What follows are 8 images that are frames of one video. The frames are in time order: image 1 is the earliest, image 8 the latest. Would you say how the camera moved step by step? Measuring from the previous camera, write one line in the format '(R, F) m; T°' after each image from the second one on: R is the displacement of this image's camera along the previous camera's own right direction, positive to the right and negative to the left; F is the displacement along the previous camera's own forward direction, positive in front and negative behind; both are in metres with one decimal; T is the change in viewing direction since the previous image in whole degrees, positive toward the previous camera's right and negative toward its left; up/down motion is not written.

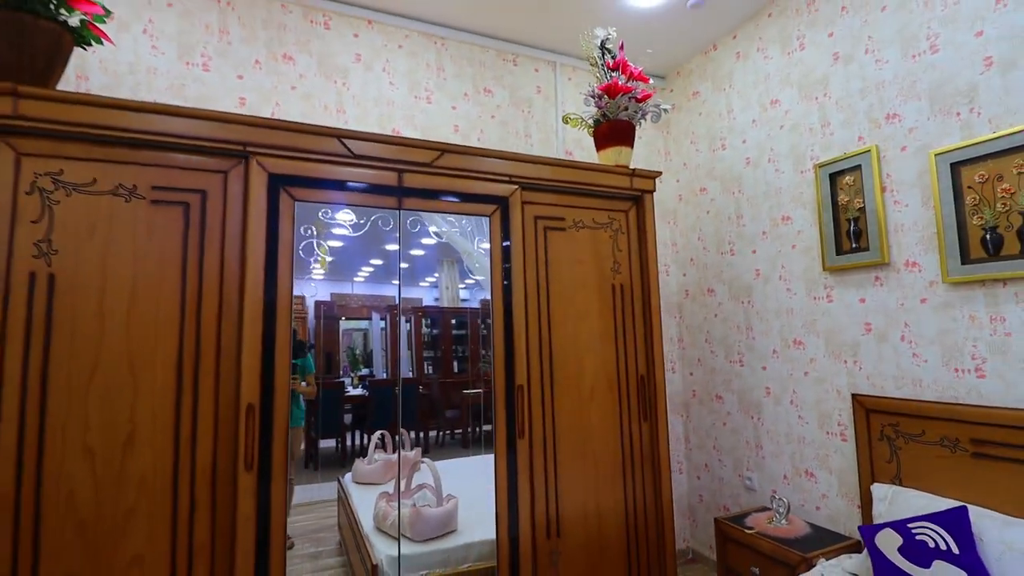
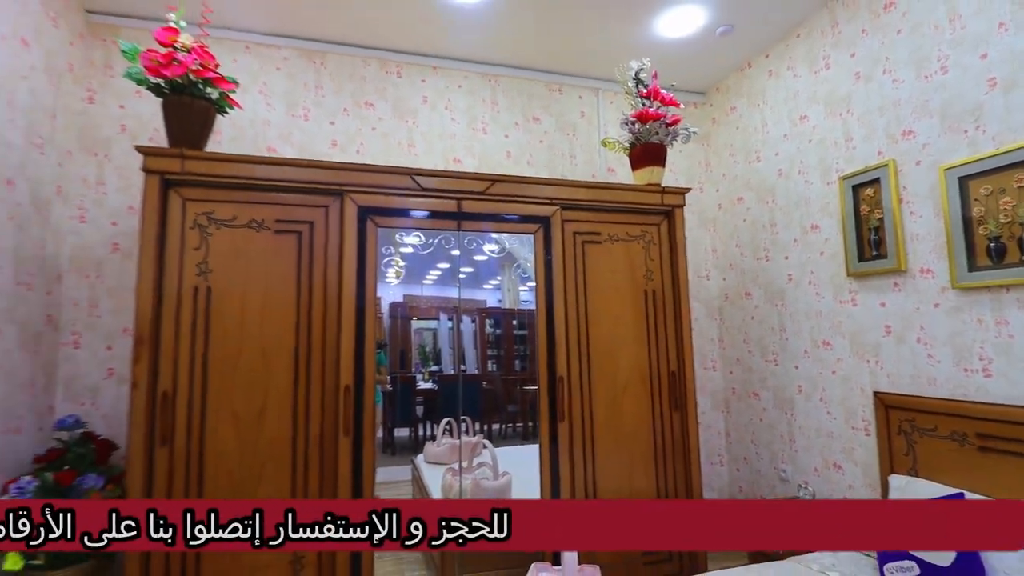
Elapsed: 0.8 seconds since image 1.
(+0.1, -0.3) m; -8°
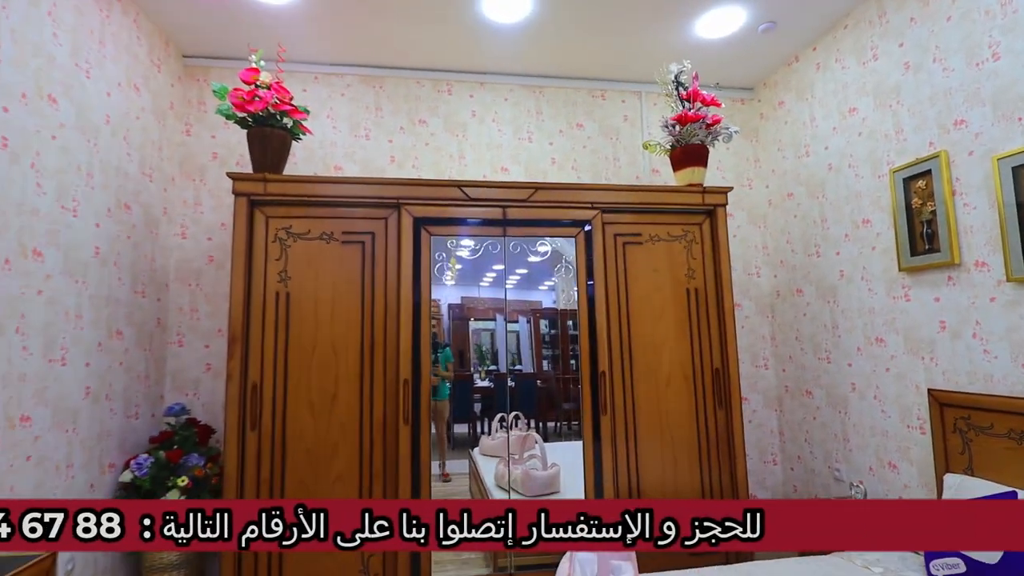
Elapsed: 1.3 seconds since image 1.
(+0.1, -0.1) m; -7°
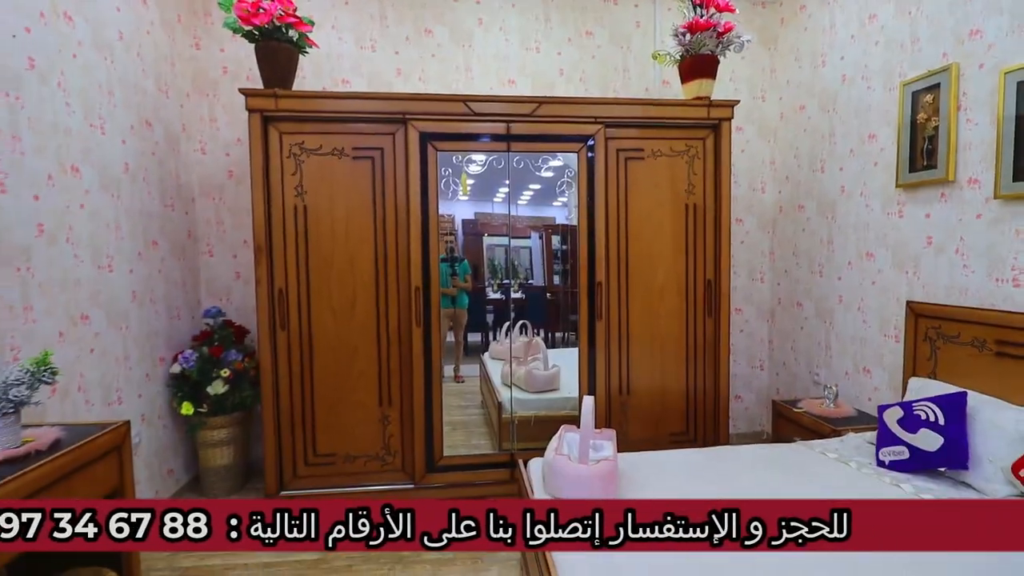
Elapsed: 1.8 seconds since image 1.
(+0.1, -0.1) m; -2°
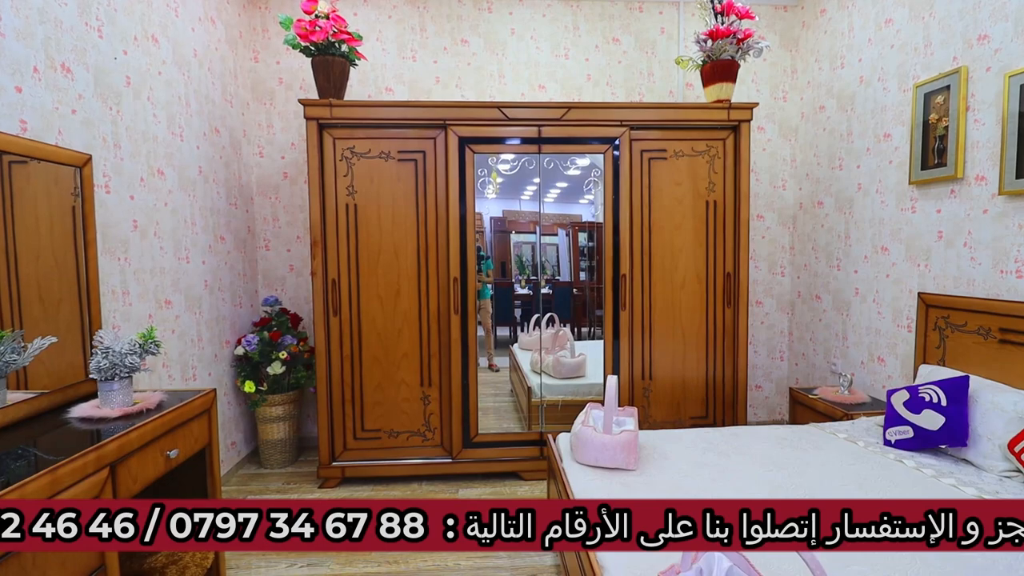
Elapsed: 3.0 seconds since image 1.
(0.0, -0.2) m; -3°
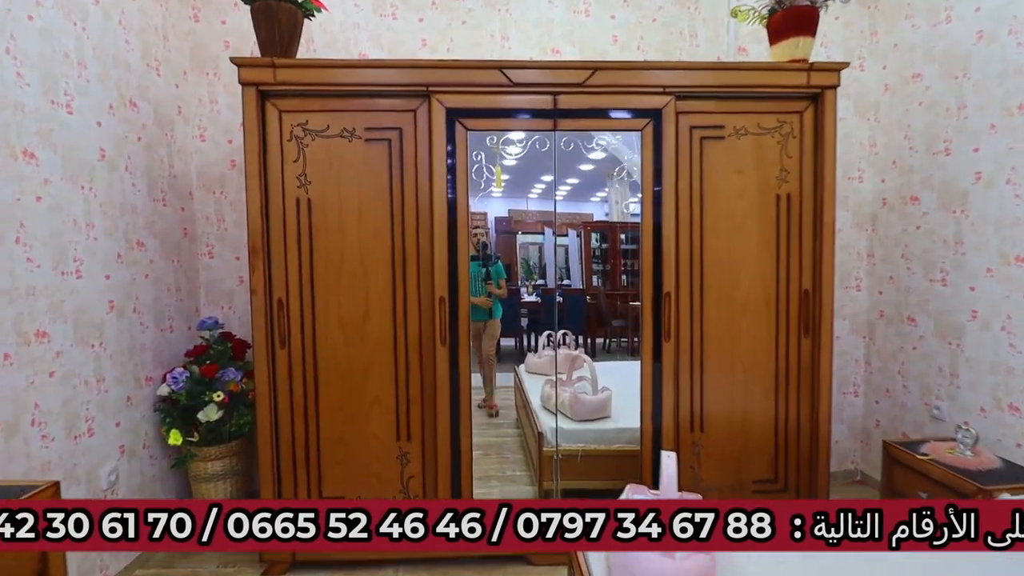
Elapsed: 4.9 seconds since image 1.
(0.0, +0.6) m; -1°
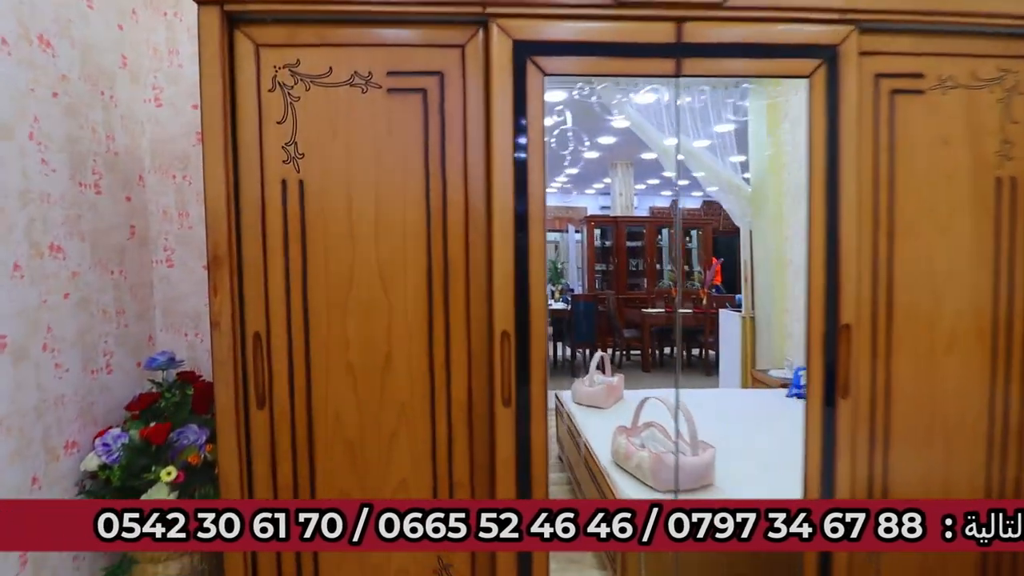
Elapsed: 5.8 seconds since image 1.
(-0.2, +0.6) m; 0°
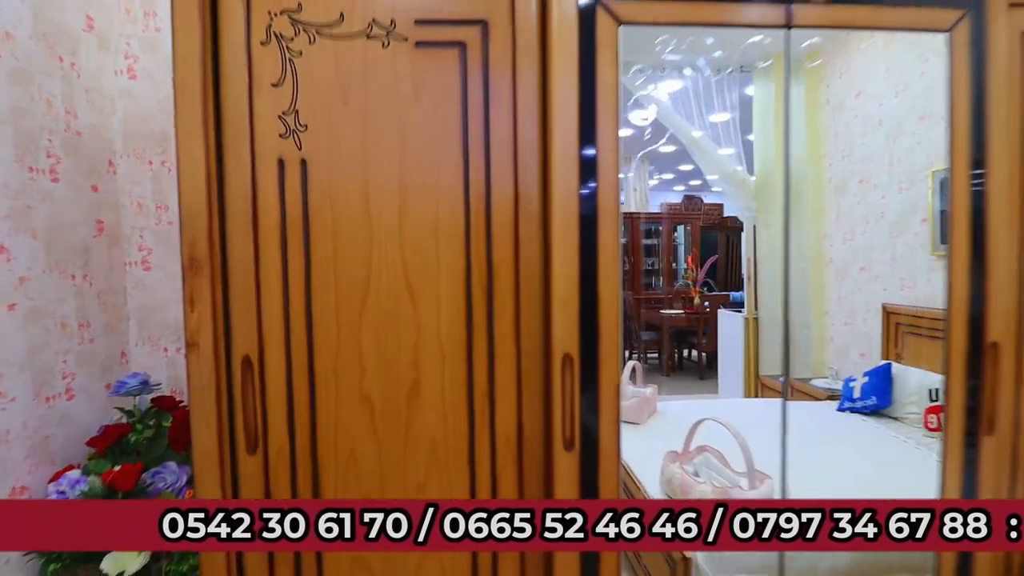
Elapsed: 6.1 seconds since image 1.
(-0.1, +0.2) m; 0°
